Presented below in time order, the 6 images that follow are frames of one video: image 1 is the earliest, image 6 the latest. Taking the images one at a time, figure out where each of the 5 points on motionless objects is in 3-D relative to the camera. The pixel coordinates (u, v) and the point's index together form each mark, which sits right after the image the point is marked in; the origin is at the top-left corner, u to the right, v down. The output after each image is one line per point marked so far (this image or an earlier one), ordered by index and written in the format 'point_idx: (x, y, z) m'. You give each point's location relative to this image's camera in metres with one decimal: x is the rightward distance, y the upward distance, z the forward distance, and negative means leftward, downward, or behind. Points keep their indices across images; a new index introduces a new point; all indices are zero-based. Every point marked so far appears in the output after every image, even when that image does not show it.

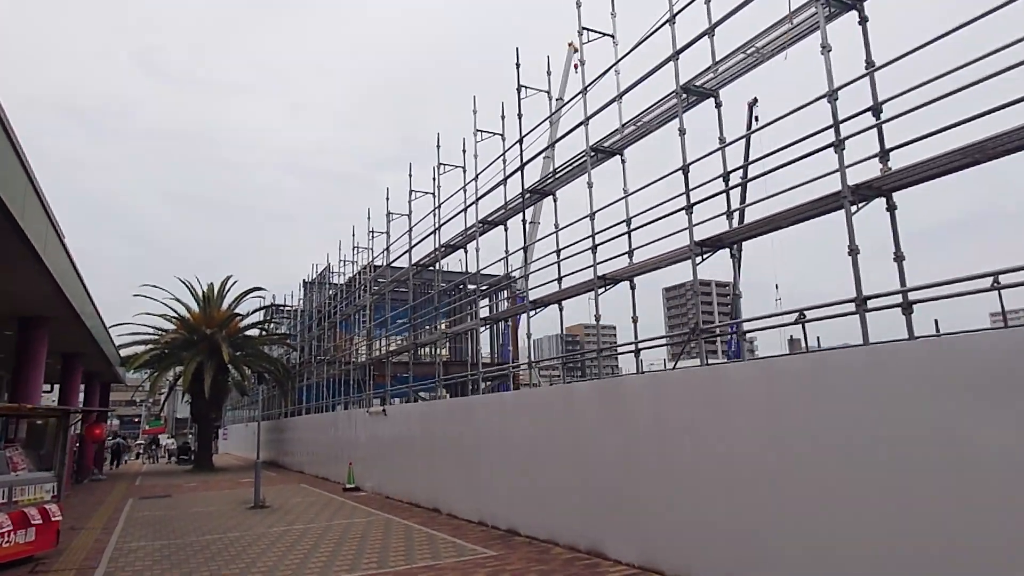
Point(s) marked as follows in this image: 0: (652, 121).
0: (+1.8, +2.1, +8.0) m
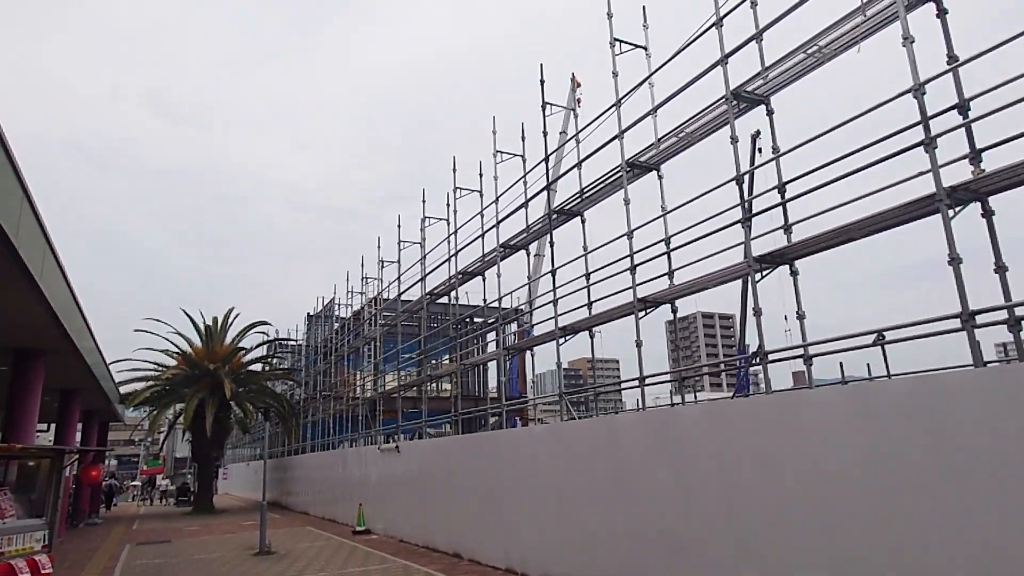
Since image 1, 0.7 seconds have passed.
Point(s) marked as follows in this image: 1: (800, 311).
0: (+2.1, +1.8, +7.5) m
1: (+2.9, -0.2, +6.4) m
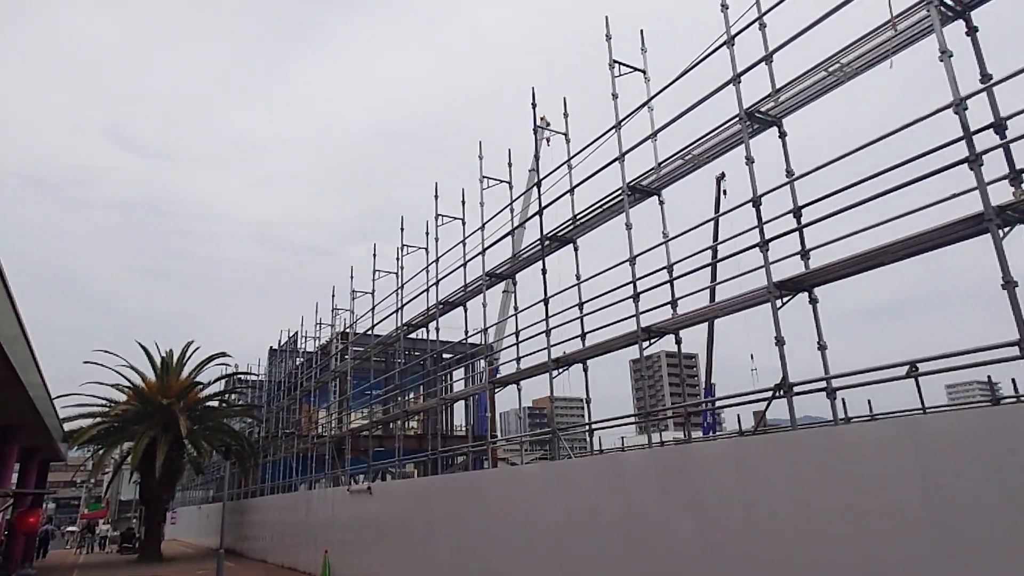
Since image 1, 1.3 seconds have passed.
0: (+2.1, +1.5, +7.2) m
1: (+2.9, -0.5, +6.0) m
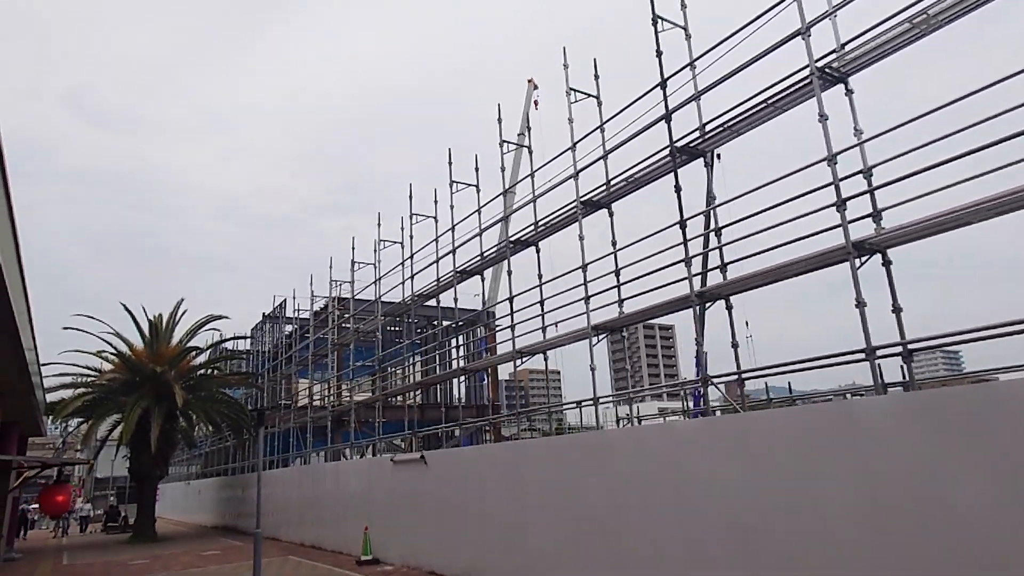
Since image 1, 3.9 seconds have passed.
0: (+3.6, +2.3, +5.6) m
1: (+4.4, +0.3, +4.5) m
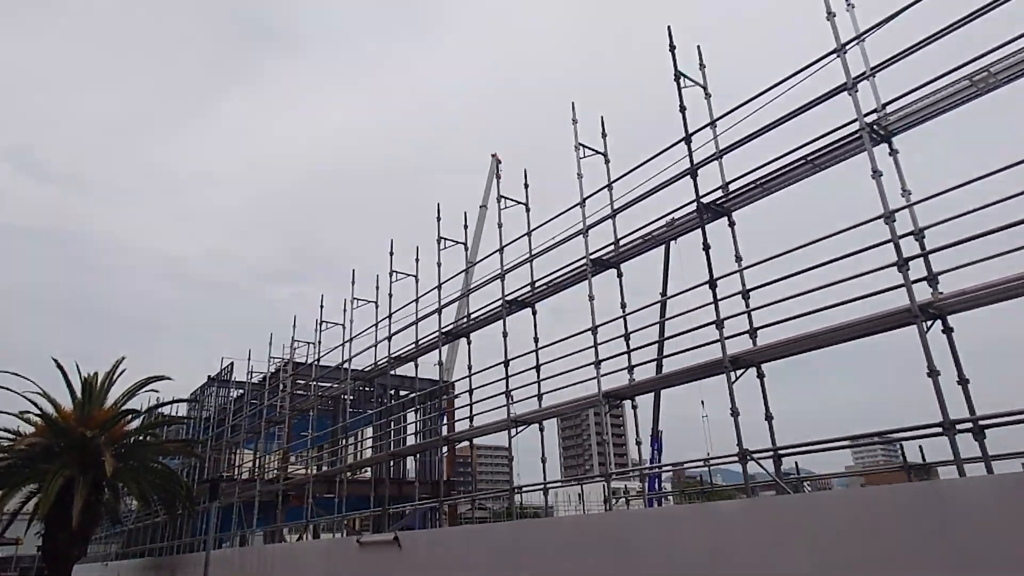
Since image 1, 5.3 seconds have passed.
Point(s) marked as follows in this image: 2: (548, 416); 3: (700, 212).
0: (+4.0, +1.8, +5.4) m
1: (+4.8, -0.2, +4.2) m
2: (+0.5, -1.9, +9.7) m
3: (+2.1, +0.8, +7.3) m
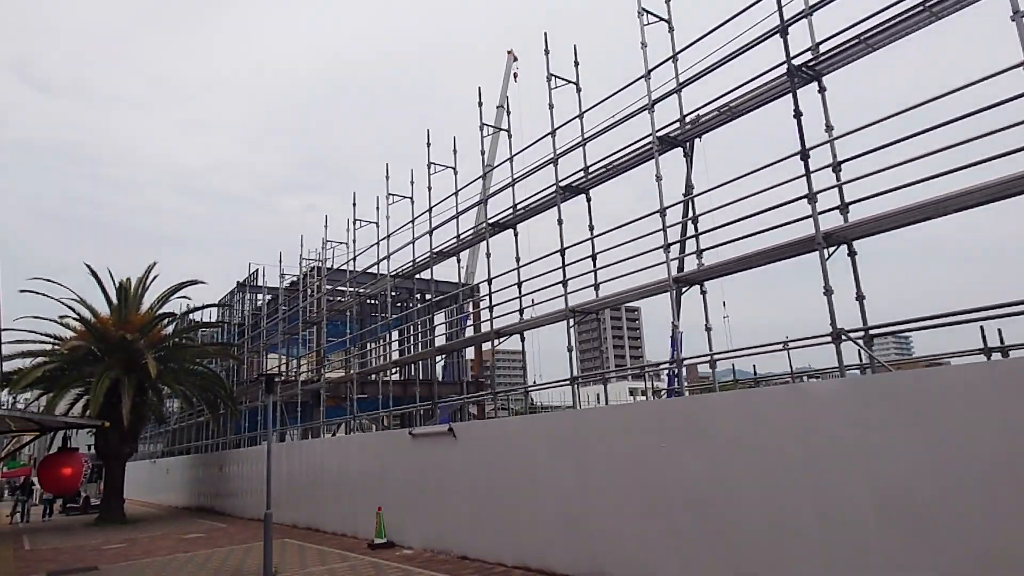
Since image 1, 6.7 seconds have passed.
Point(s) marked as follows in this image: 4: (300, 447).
0: (+4.6, +2.8, +4.5) m
1: (+5.5, +0.7, +3.6) m
2: (+1.3, -0.3, +9.4) m
3: (+2.8, +2.1, +6.6) m
4: (-5.2, -3.8, +15.8) m
